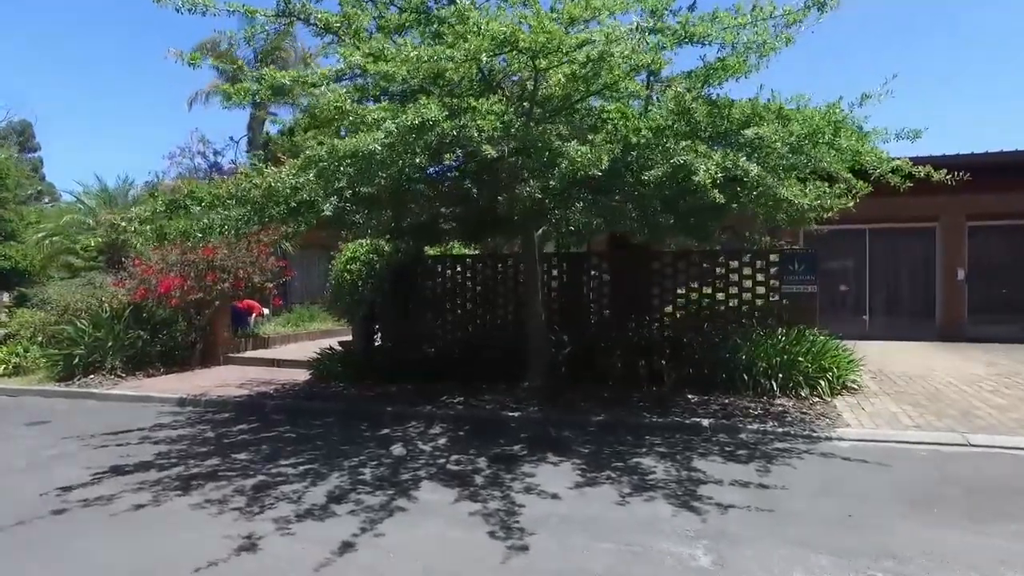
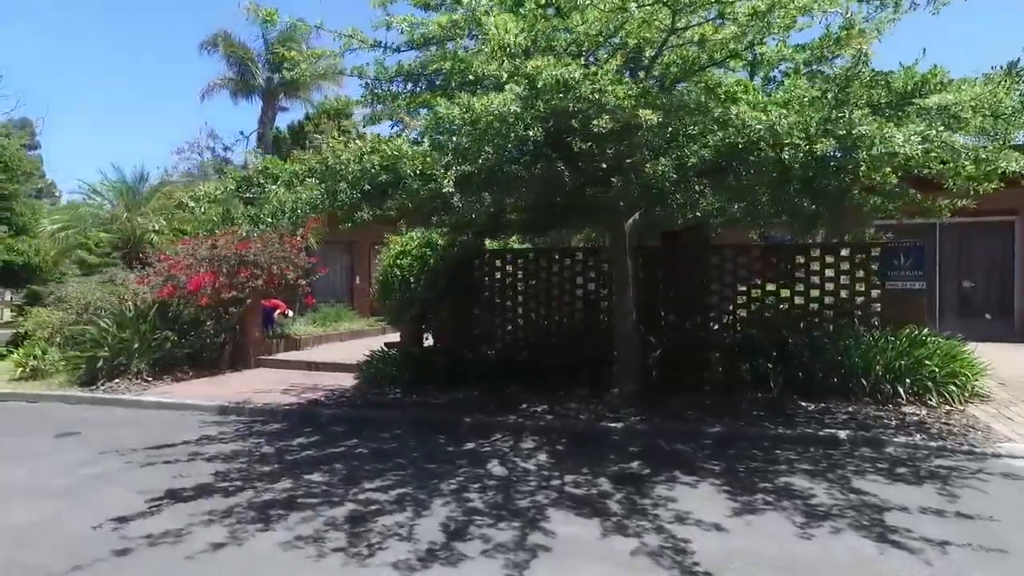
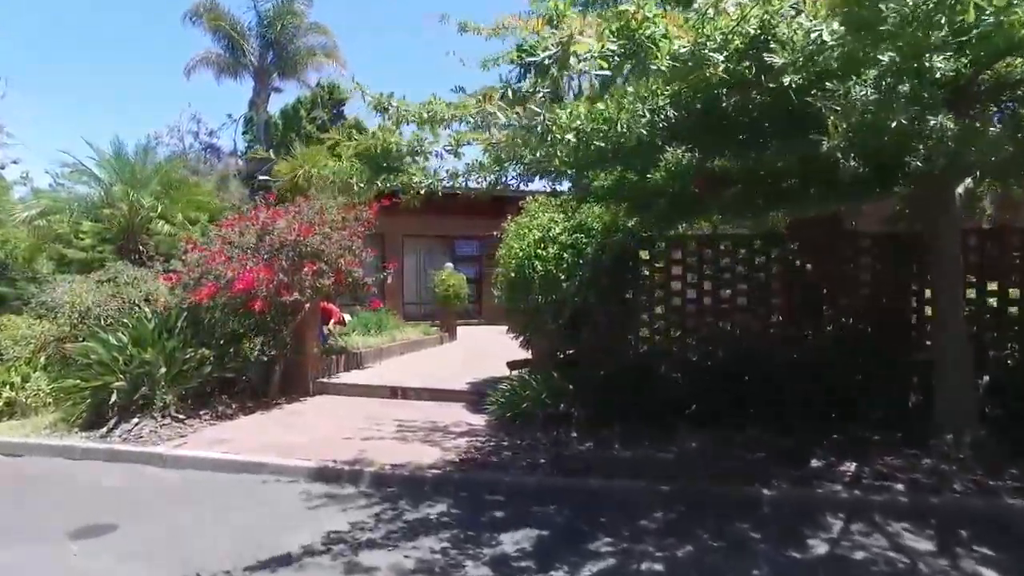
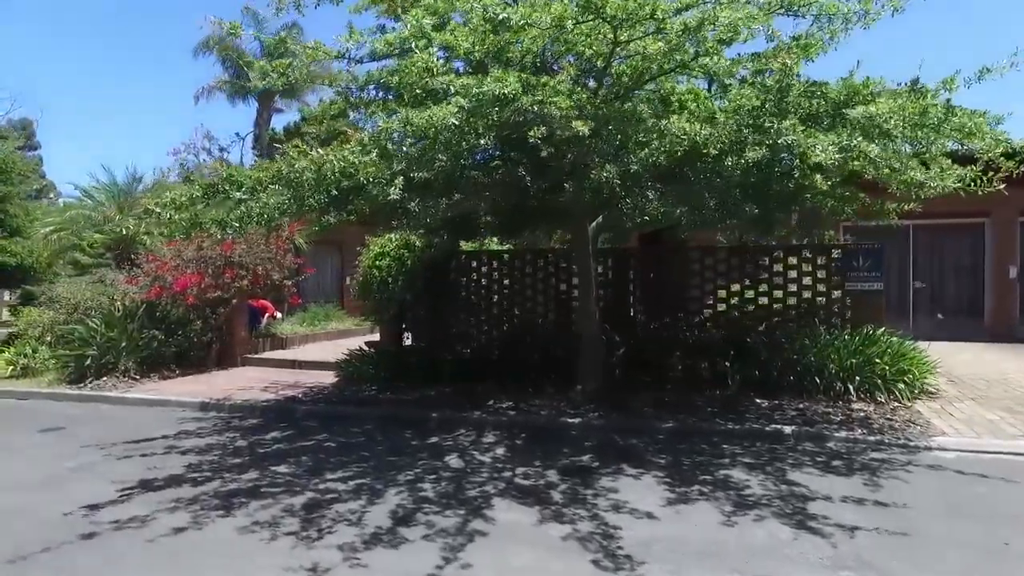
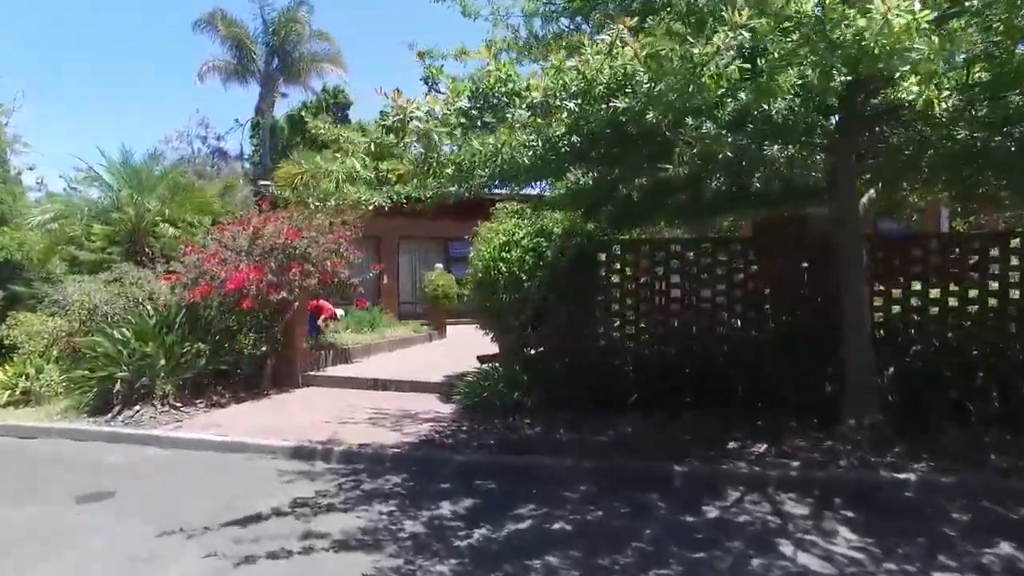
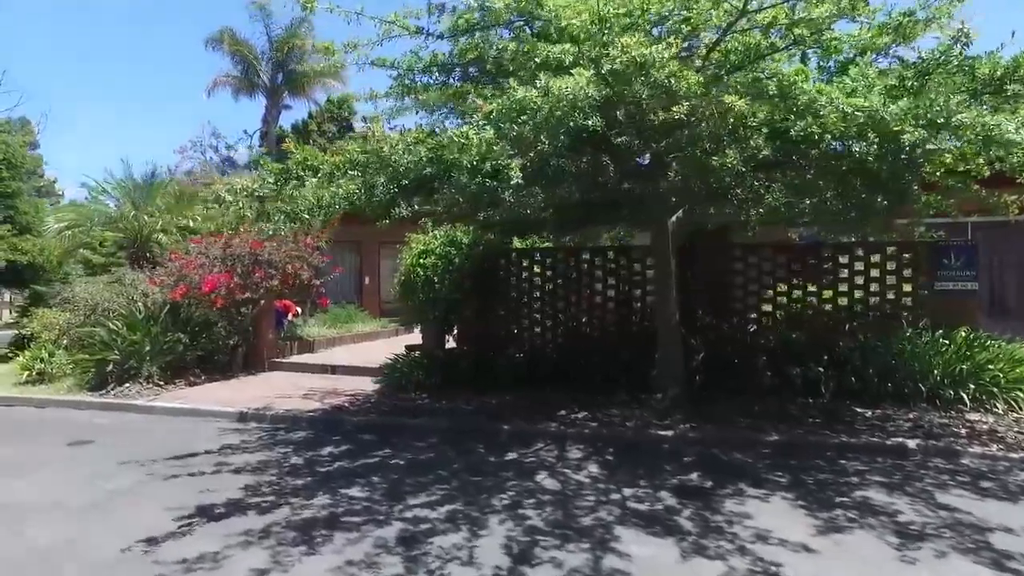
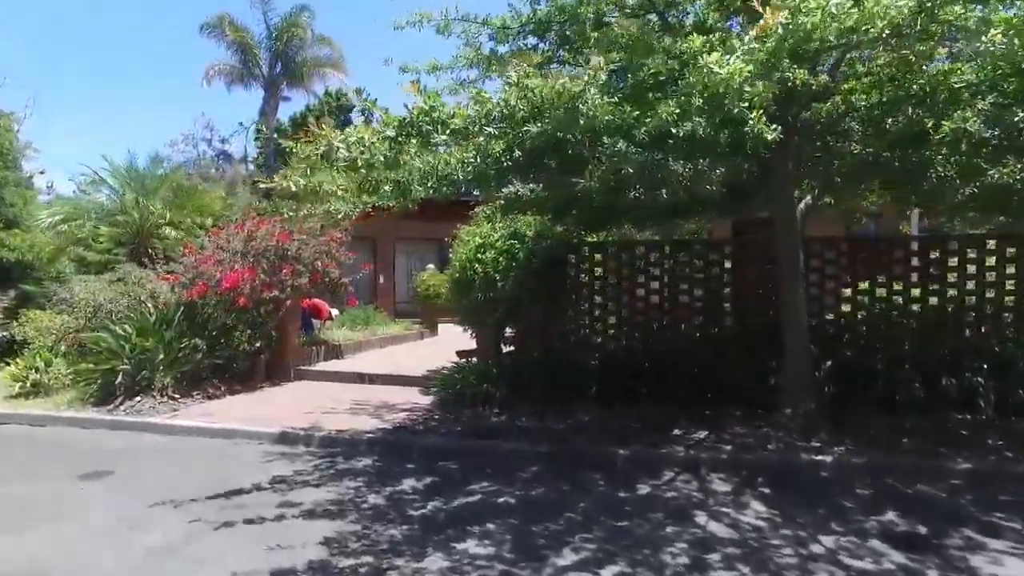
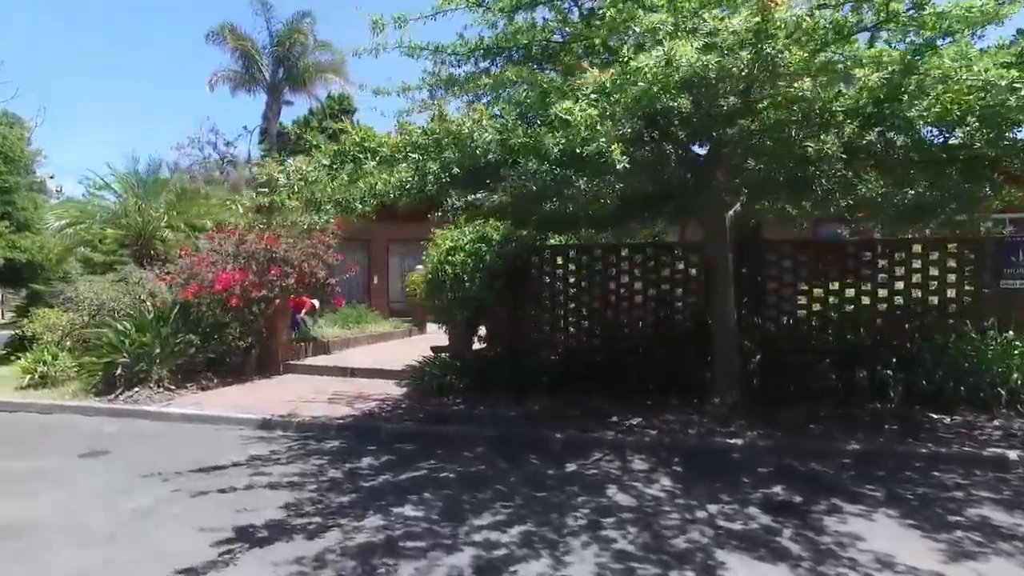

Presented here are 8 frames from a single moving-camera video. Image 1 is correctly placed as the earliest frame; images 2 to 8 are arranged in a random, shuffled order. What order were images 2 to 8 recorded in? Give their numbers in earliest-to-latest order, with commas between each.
4, 2, 6, 8, 7, 5, 3
